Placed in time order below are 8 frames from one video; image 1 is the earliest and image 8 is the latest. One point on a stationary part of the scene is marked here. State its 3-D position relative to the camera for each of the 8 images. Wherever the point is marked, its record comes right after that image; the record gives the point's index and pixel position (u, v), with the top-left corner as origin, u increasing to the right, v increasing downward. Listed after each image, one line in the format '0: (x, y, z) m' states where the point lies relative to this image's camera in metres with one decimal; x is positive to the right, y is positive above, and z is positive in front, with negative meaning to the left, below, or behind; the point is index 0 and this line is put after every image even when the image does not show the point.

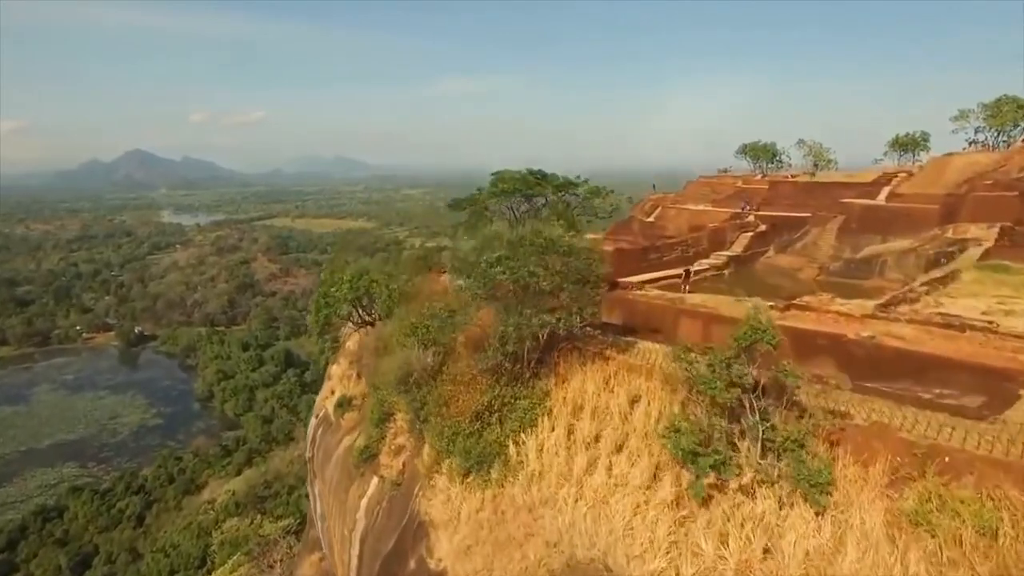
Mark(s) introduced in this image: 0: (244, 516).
0: (-8.0, -6.8, +19.7) m
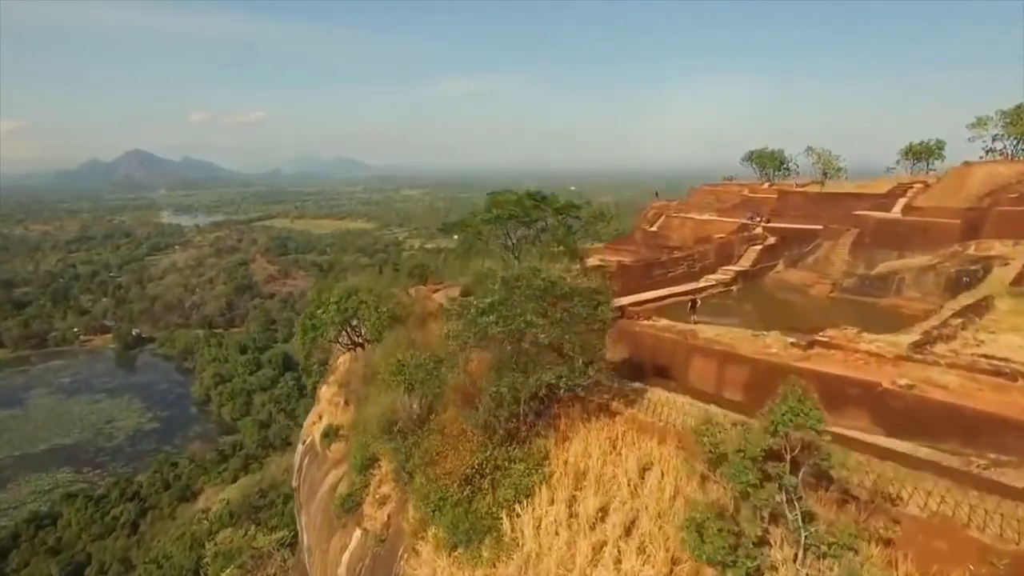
0: (-8.0, -7.0, +19.4) m
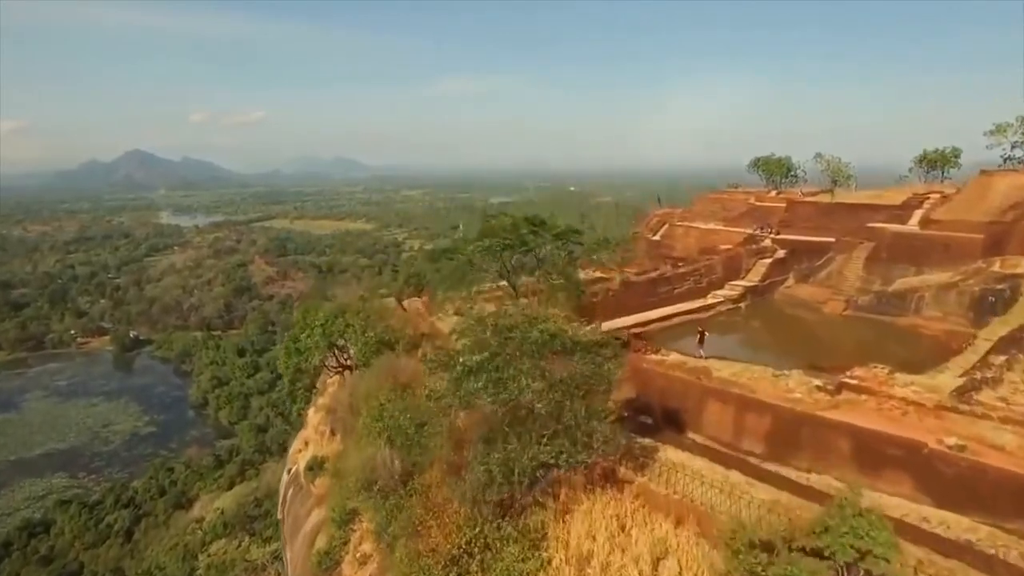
0: (-8.1, -7.2, +19.0) m
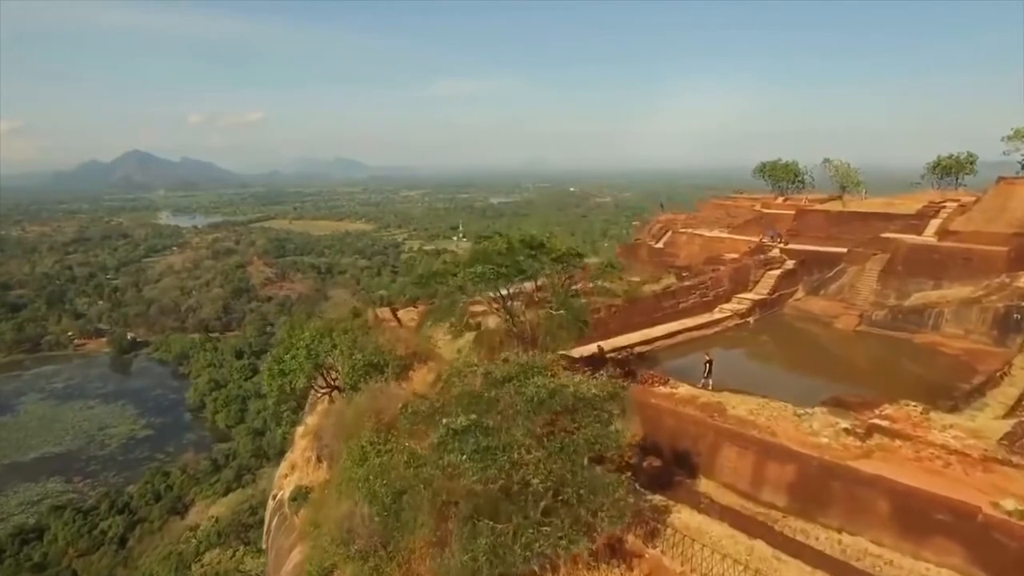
0: (-8.1, -7.3, +18.7) m
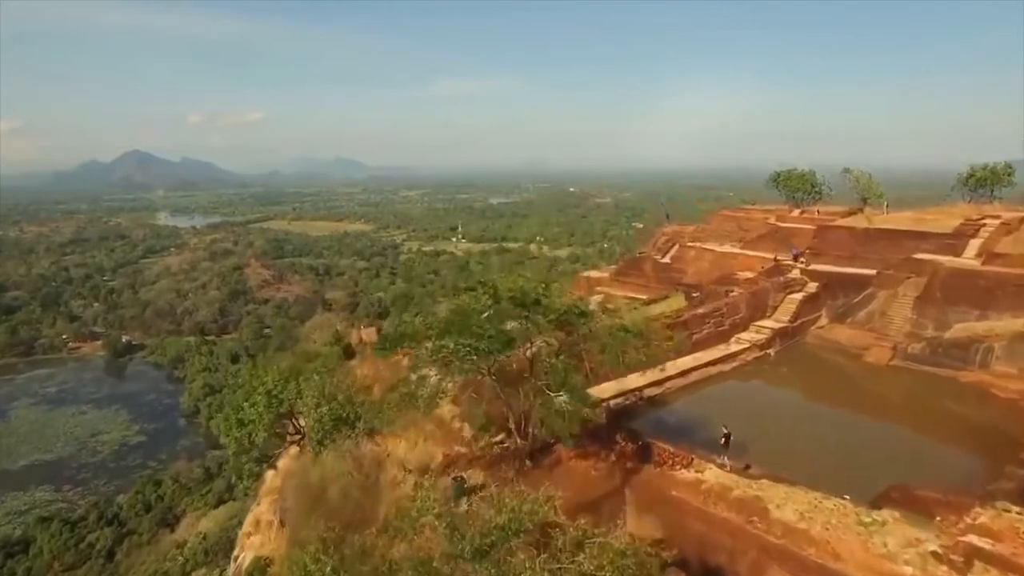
0: (-8.2, -7.6, +18.0) m
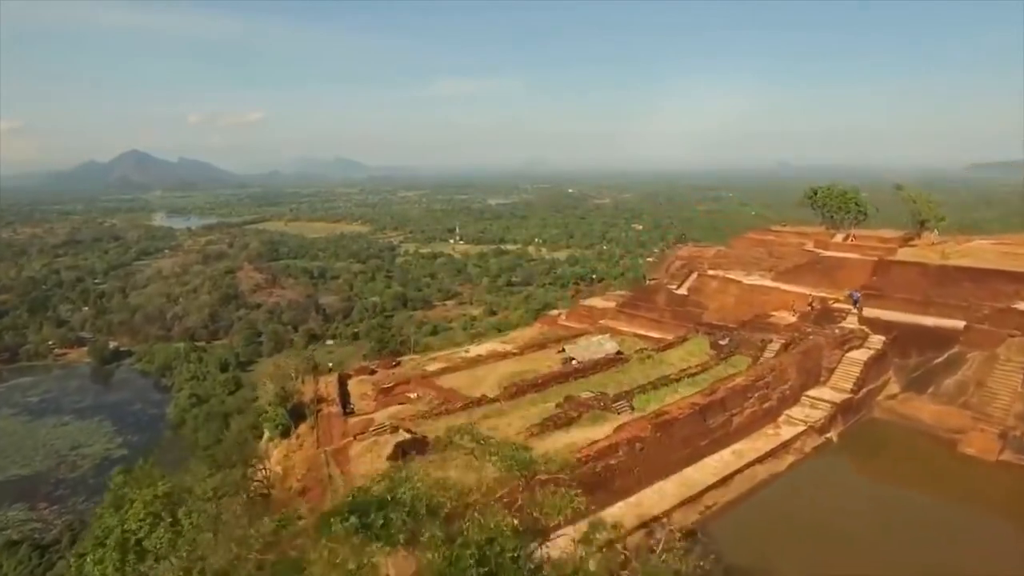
0: (-8.3, -8.0, +16.6) m
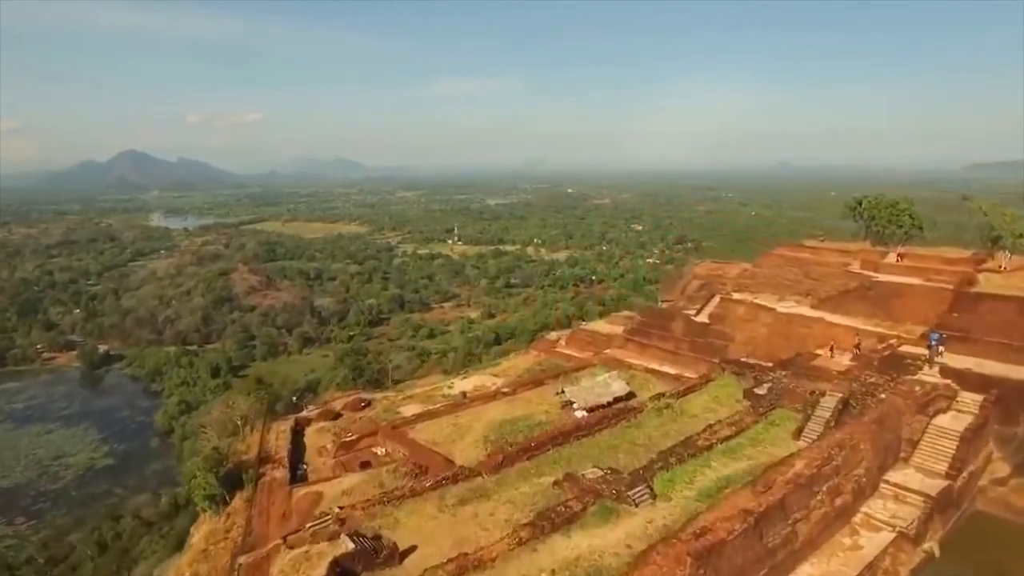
0: (-8.4, -8.3, +15.3) m
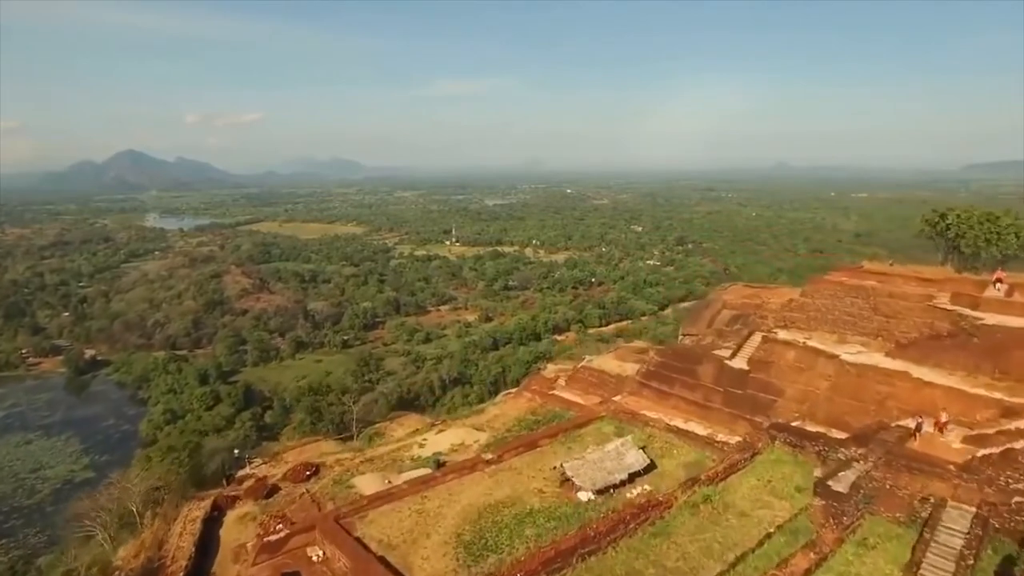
0: (-8.6, -8.6, +13.8) m
